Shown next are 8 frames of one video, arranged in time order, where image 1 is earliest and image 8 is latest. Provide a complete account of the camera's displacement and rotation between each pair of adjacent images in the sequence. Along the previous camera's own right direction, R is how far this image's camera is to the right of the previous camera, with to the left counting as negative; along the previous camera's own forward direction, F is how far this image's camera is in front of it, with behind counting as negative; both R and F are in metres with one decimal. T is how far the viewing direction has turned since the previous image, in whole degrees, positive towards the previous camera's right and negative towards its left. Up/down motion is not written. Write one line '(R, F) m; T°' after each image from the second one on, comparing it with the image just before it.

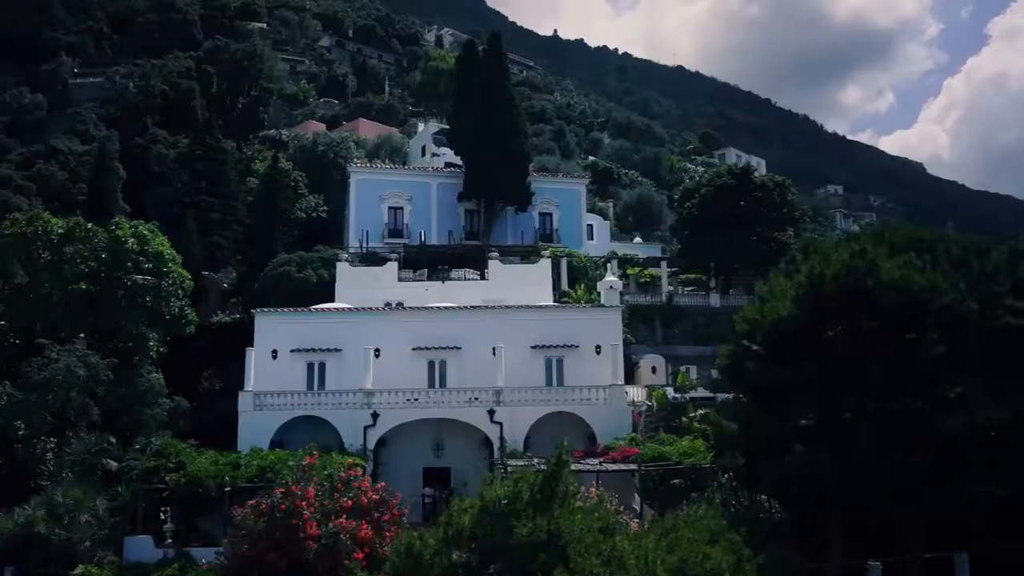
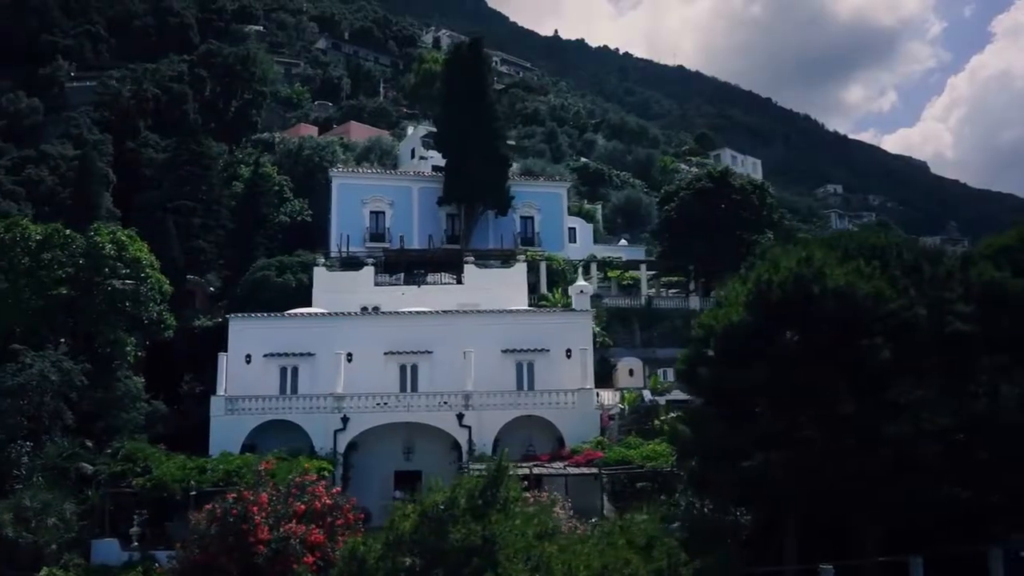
(+1.3, -0.3) m; -1°
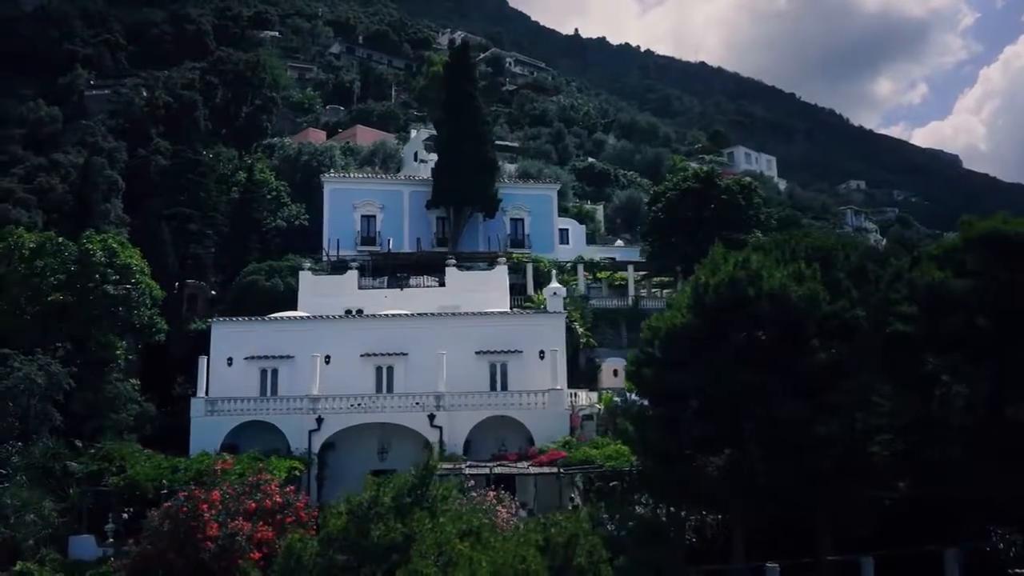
(+2.2, -0.7) m; -2°
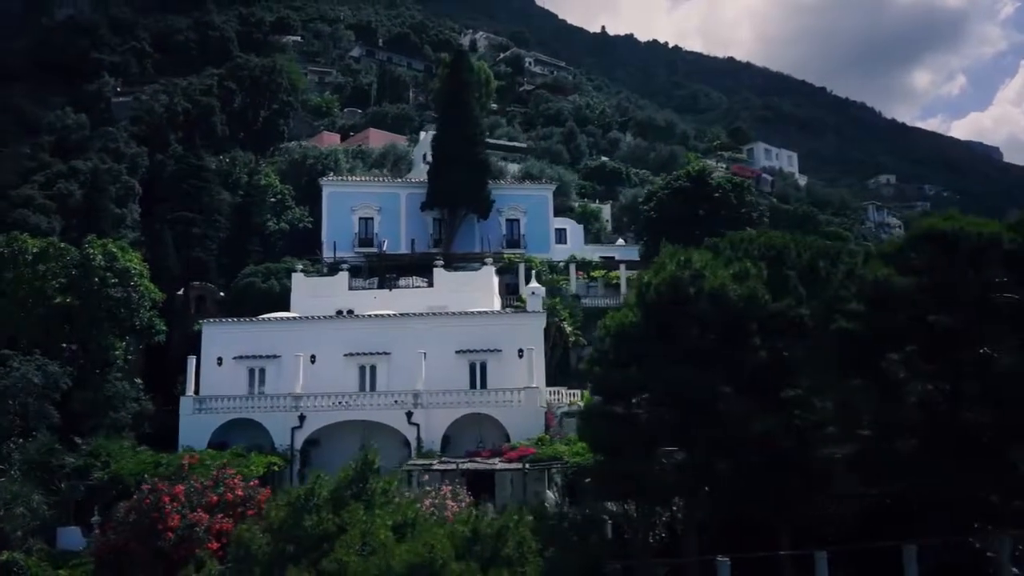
(+2.3, -0.8) m; -3°
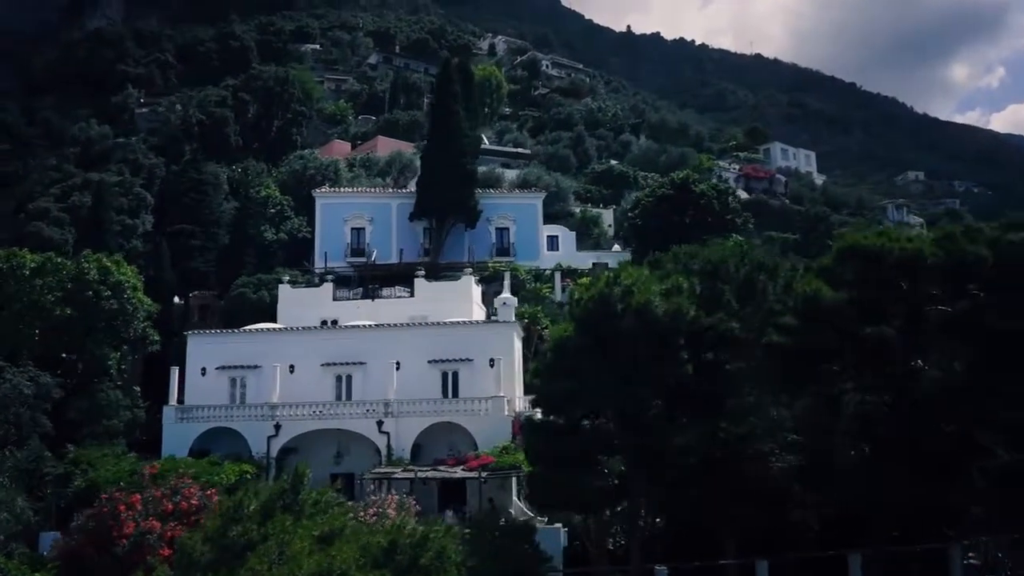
(+2.7, -0.8) m; -3°
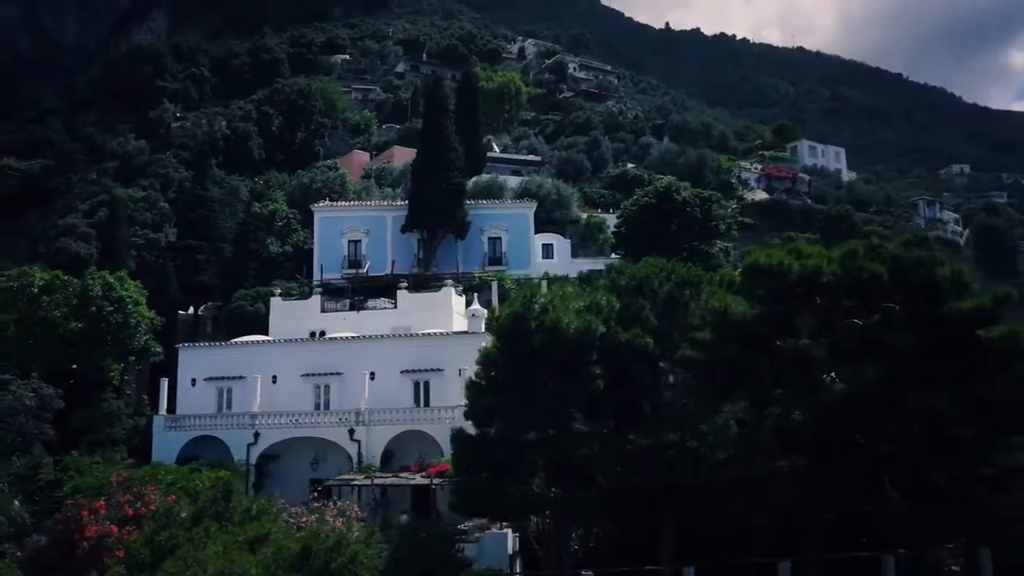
(+3.8, -1.3) m; -4°
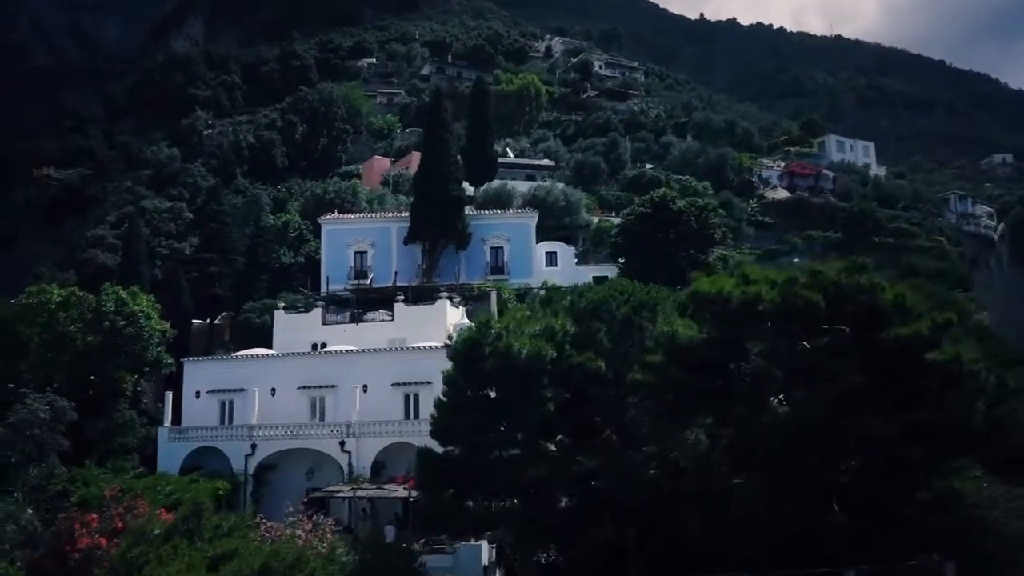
(+2.7, -1.0) m; -3°
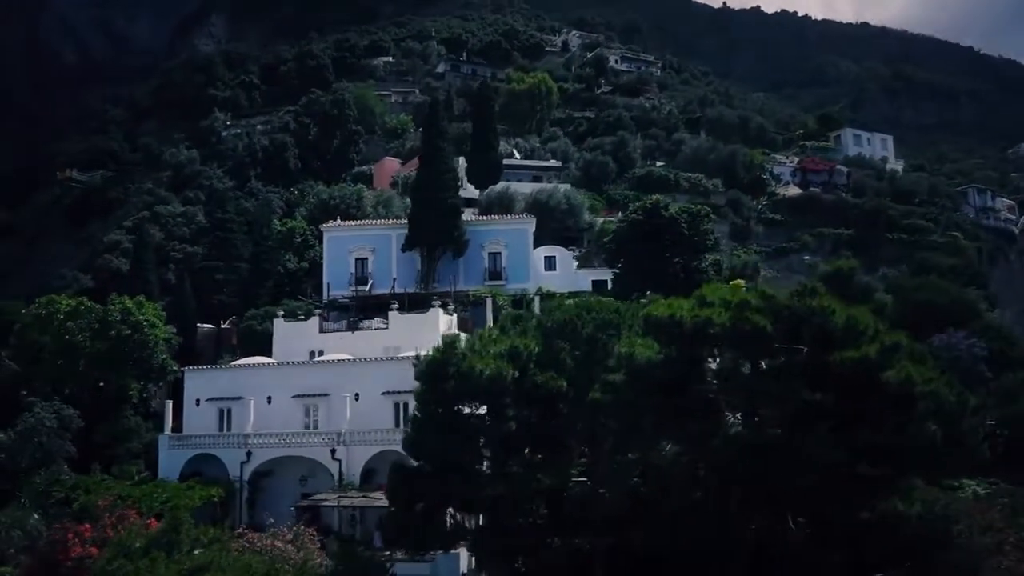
(+2.0, -0.8) m; -2°
